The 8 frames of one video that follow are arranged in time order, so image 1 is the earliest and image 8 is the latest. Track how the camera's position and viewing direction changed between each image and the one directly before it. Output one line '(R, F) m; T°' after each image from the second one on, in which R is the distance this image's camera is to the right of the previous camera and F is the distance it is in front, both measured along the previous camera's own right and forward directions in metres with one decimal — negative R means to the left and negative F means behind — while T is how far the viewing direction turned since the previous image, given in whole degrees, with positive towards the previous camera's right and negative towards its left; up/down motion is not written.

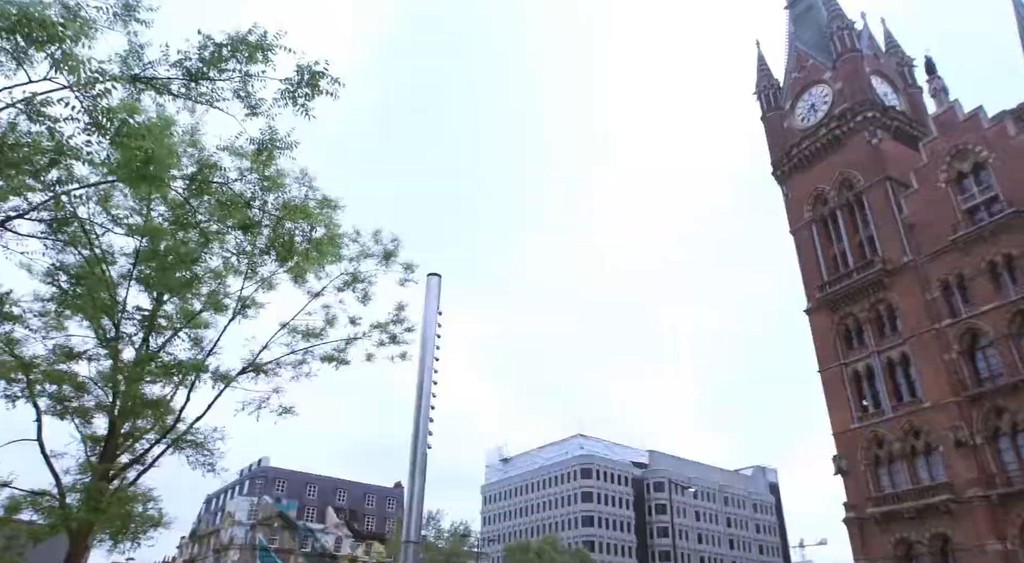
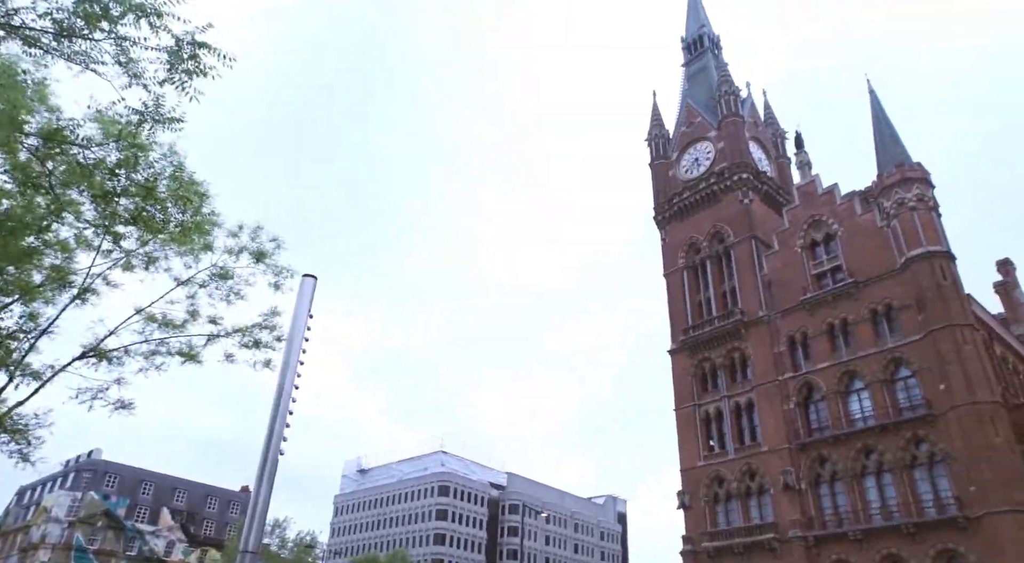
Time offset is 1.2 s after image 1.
(+0.5, -0.7) m; +9°
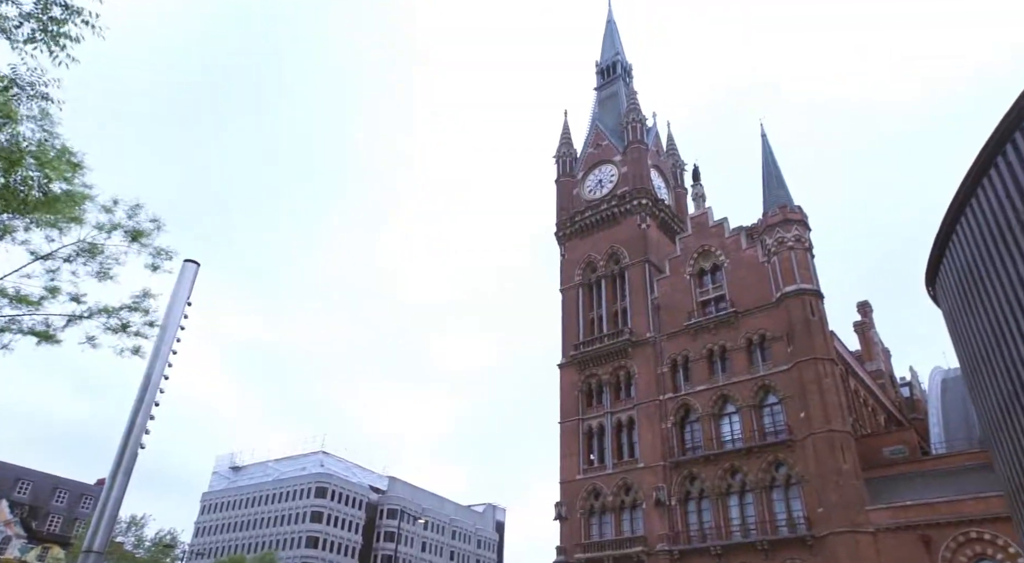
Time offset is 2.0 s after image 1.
(+0.5, -0.2) m; +8°
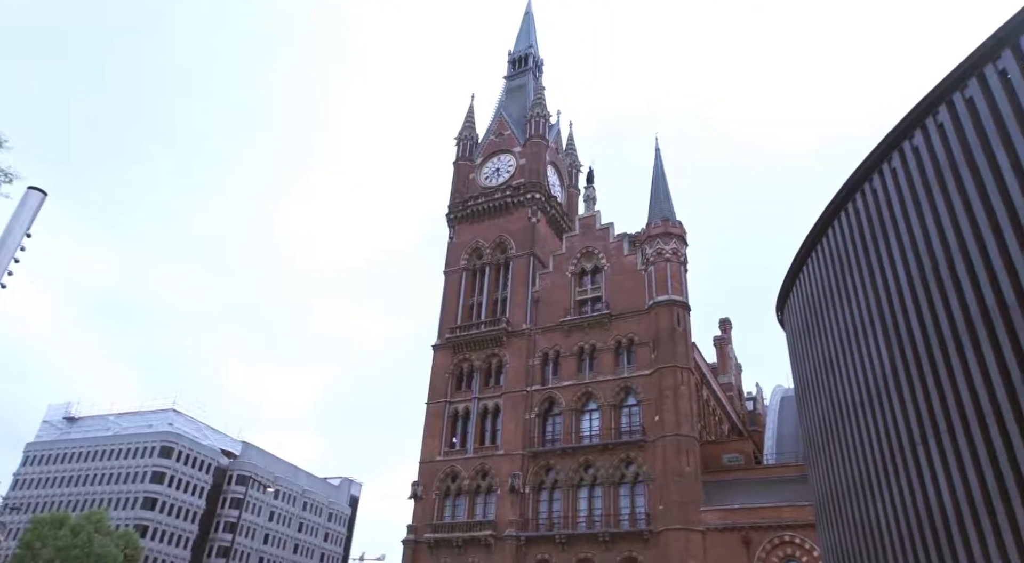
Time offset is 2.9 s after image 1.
(+0.3, -0.1) m; +9°
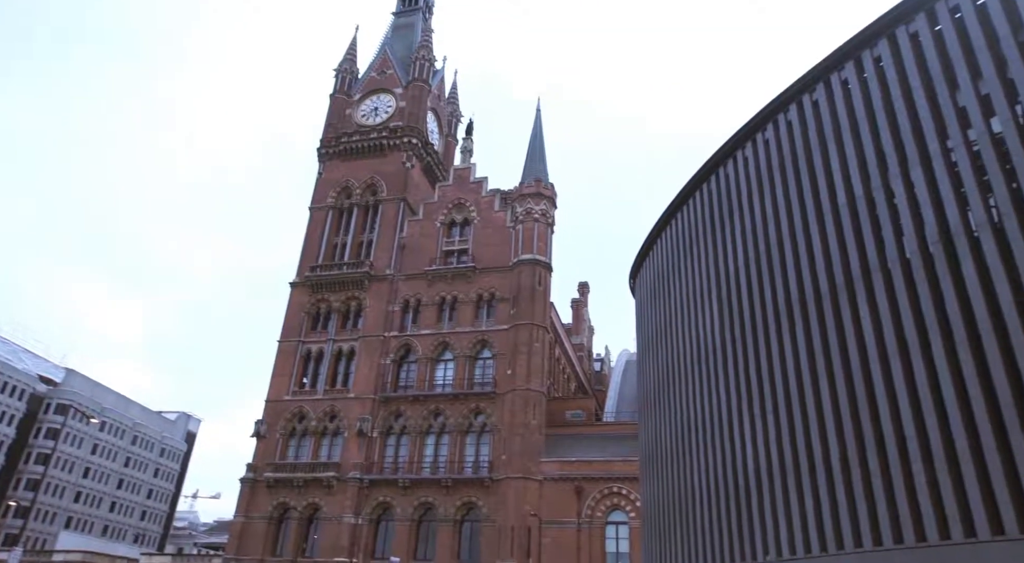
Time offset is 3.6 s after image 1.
(+0.1, -0.1) m; +11°
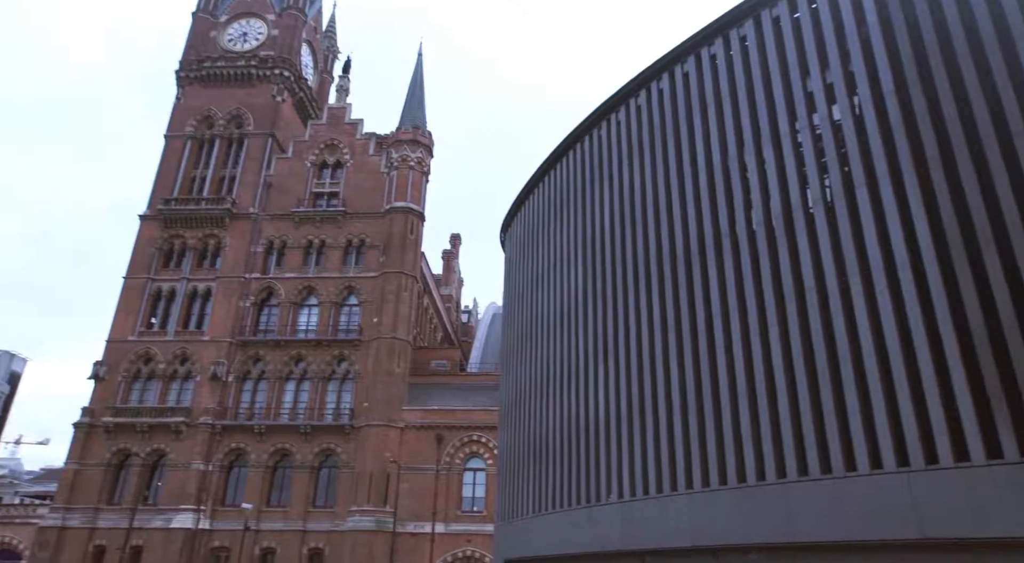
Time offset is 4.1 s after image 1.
(+0.1, 0.0) m; +10°
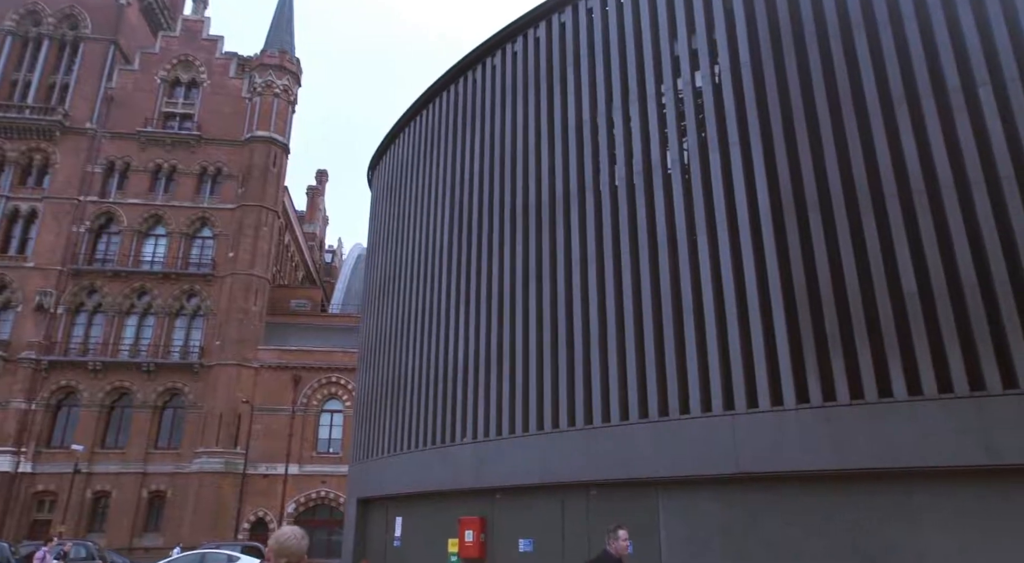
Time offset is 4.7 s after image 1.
(+0.1, +0.2) m; +11°
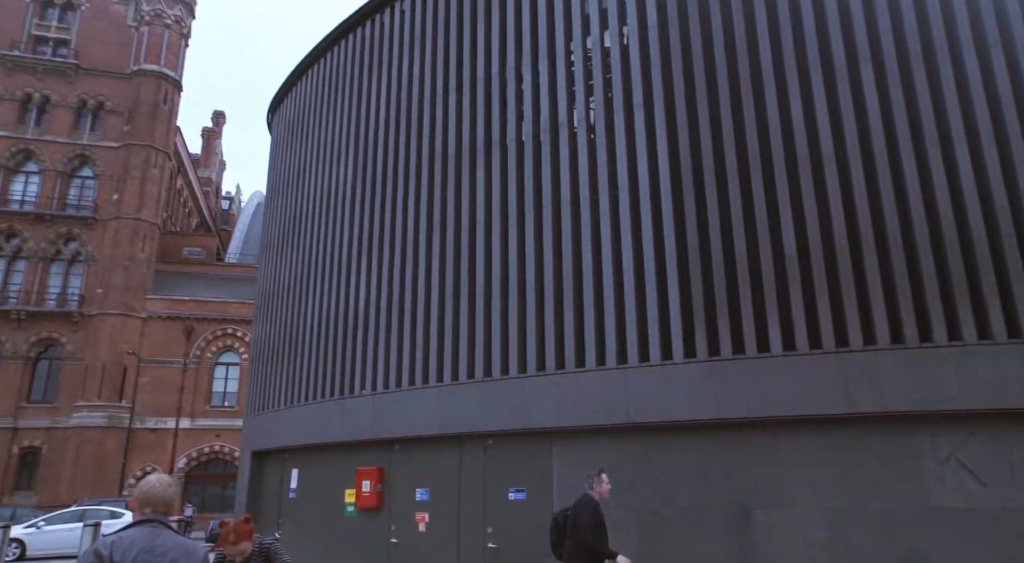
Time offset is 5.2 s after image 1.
(+0.1, +0.1) m; +7°
